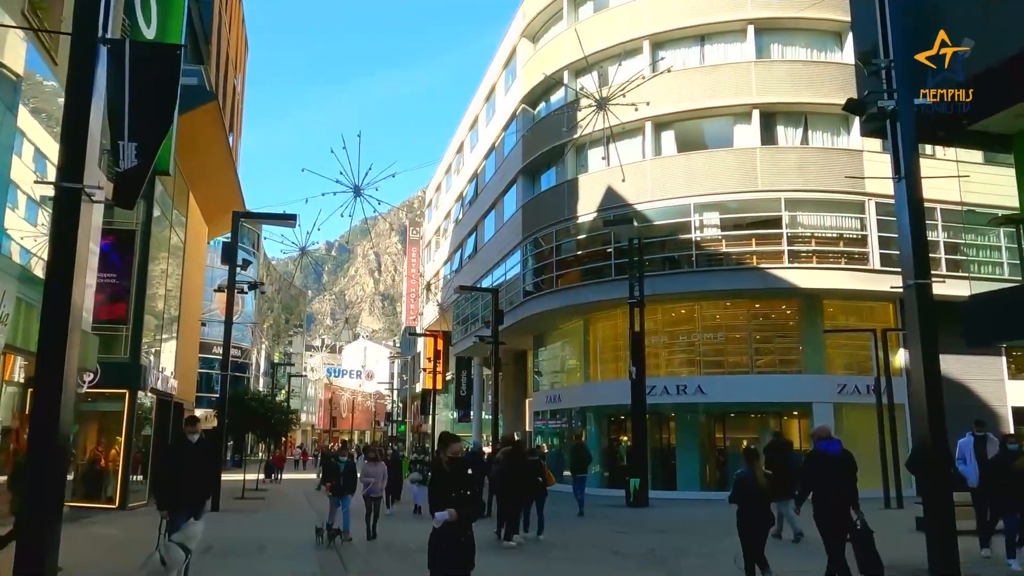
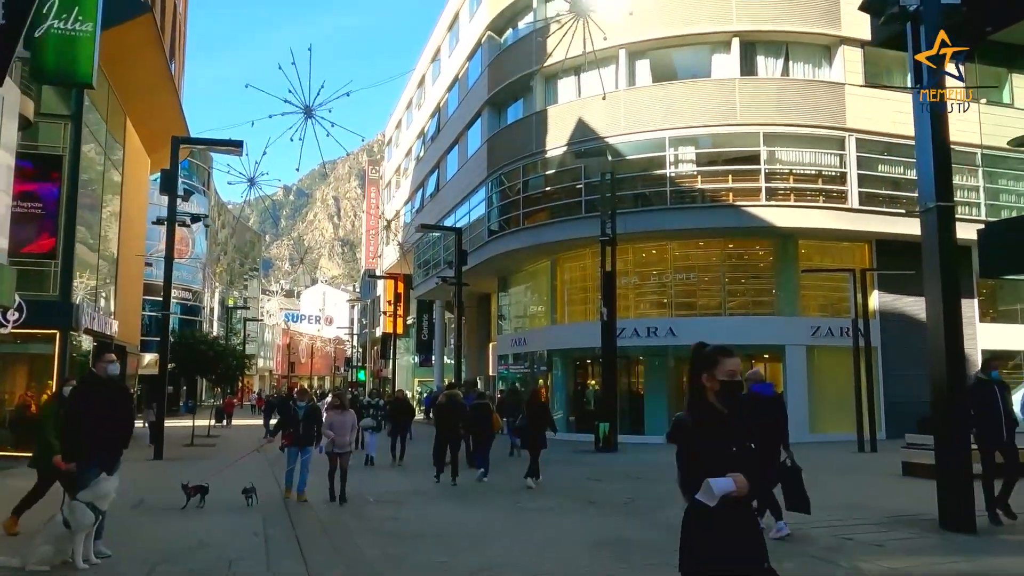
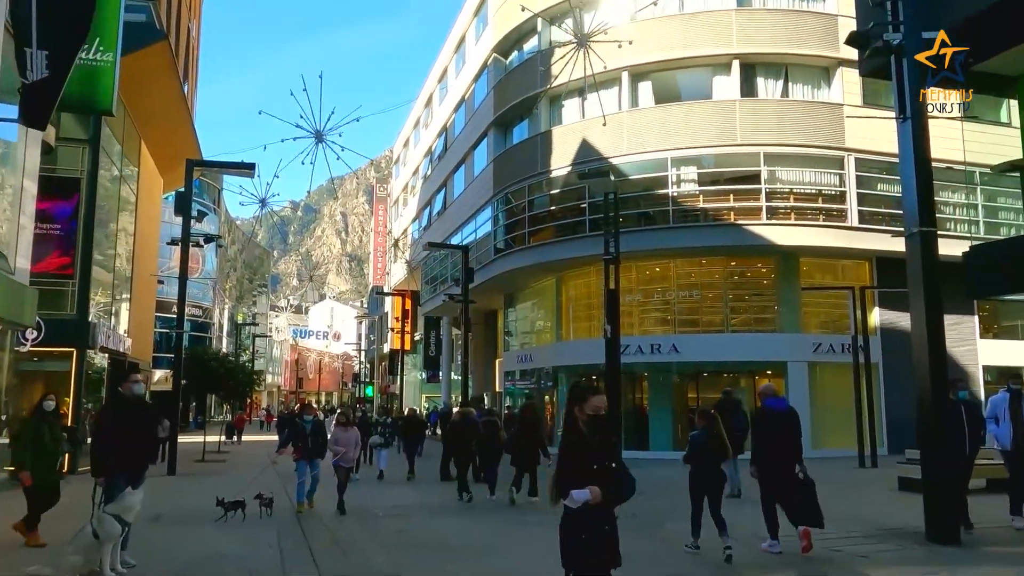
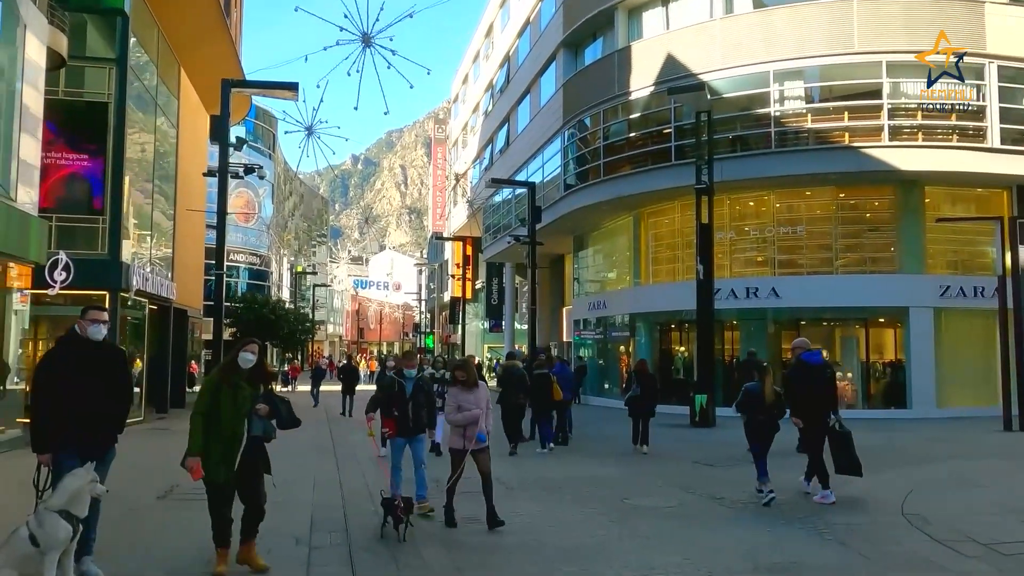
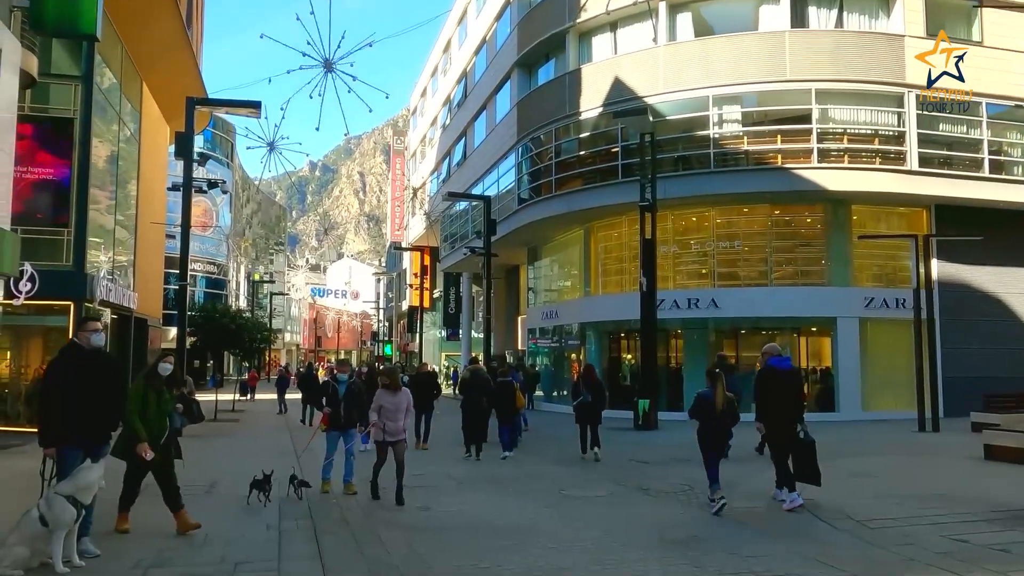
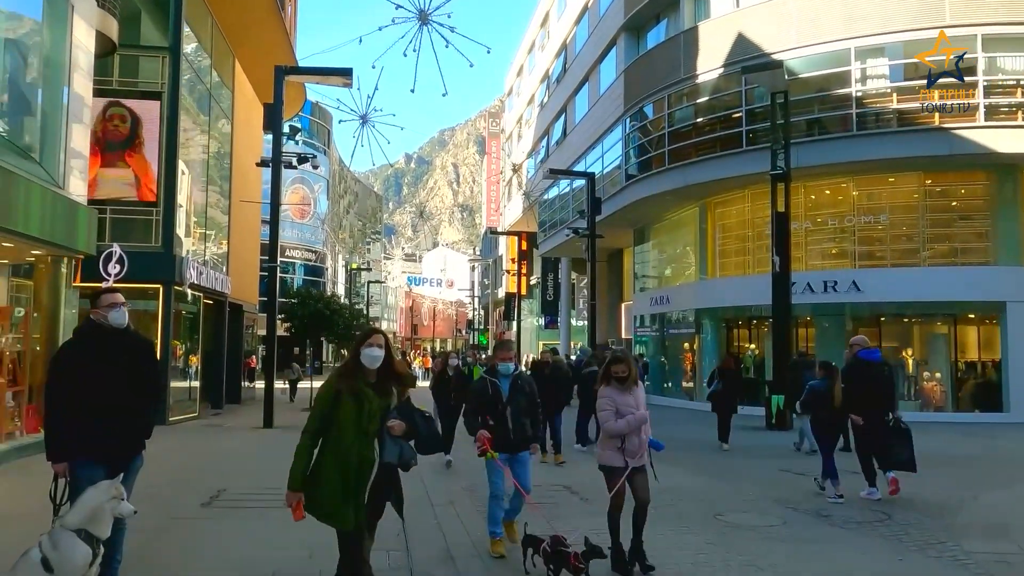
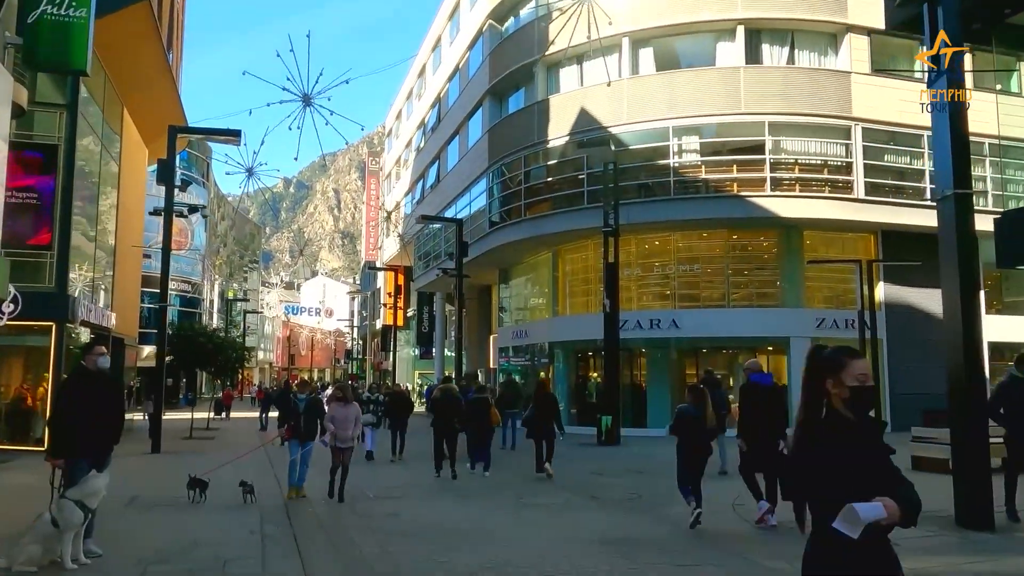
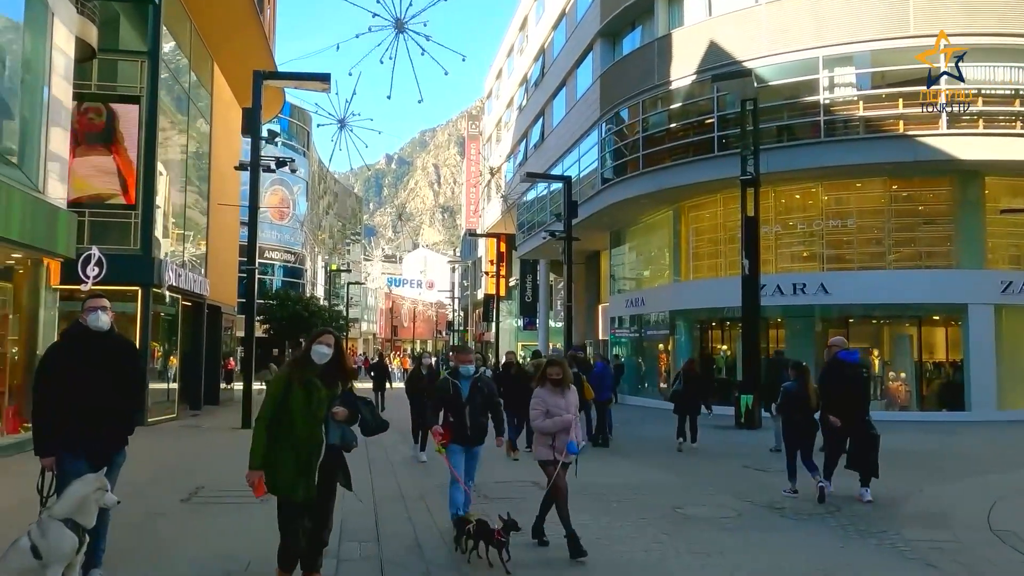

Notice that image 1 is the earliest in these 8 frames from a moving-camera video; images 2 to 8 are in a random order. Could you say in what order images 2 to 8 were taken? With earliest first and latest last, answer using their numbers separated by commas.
3, 2, 7, 5, 4, 8, 6
